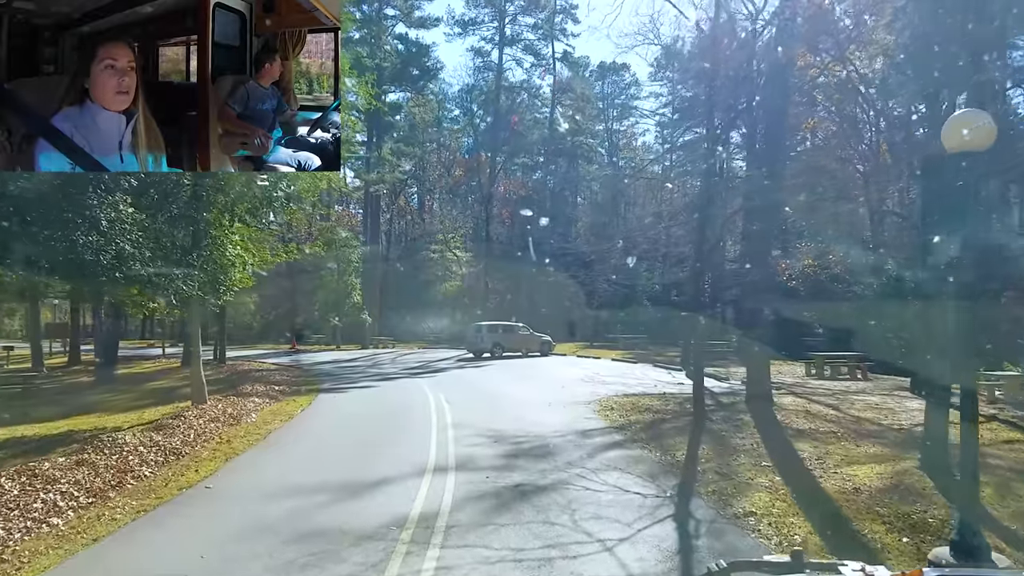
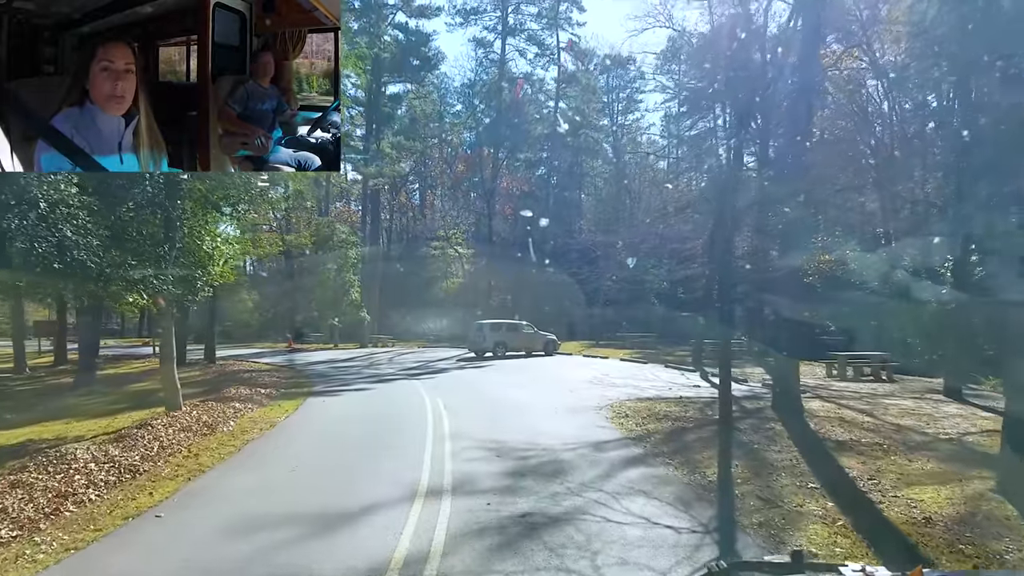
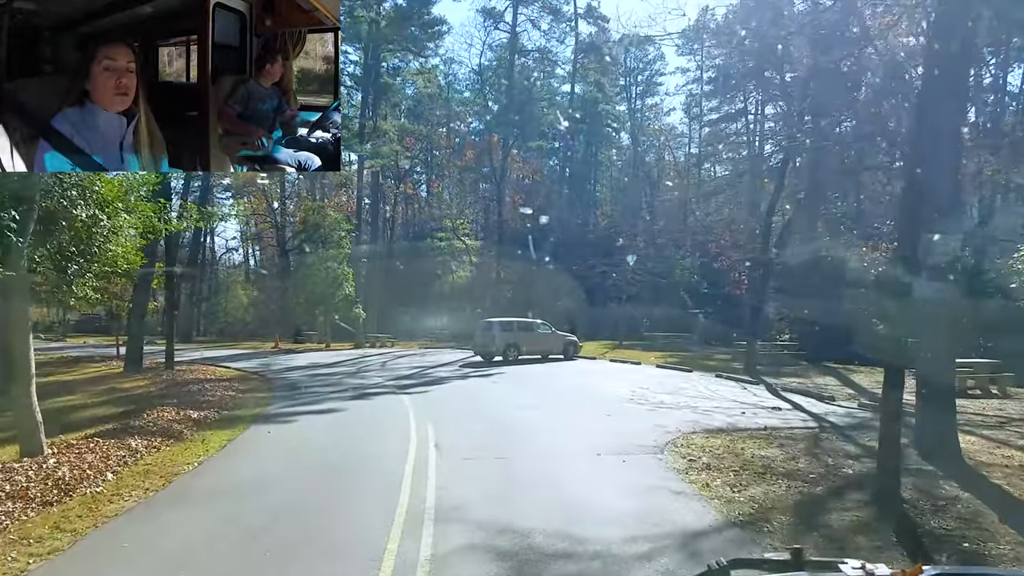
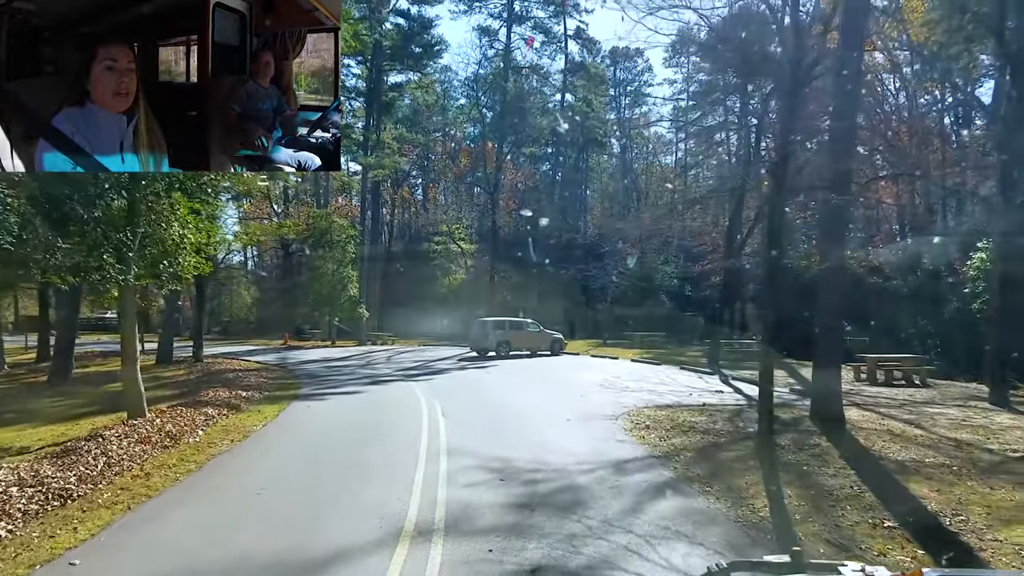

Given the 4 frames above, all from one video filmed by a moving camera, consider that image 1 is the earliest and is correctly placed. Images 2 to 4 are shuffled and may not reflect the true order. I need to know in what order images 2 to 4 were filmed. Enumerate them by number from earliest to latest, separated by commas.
2, 4, 3
